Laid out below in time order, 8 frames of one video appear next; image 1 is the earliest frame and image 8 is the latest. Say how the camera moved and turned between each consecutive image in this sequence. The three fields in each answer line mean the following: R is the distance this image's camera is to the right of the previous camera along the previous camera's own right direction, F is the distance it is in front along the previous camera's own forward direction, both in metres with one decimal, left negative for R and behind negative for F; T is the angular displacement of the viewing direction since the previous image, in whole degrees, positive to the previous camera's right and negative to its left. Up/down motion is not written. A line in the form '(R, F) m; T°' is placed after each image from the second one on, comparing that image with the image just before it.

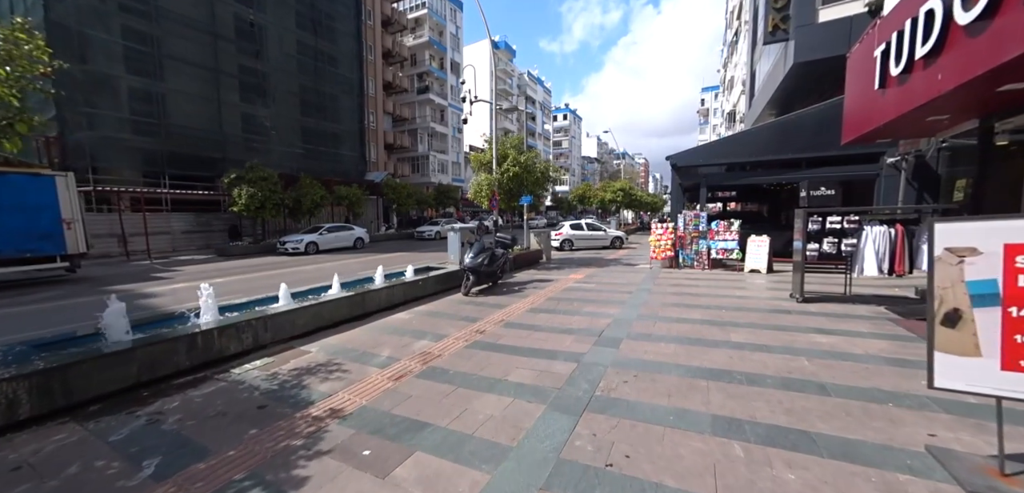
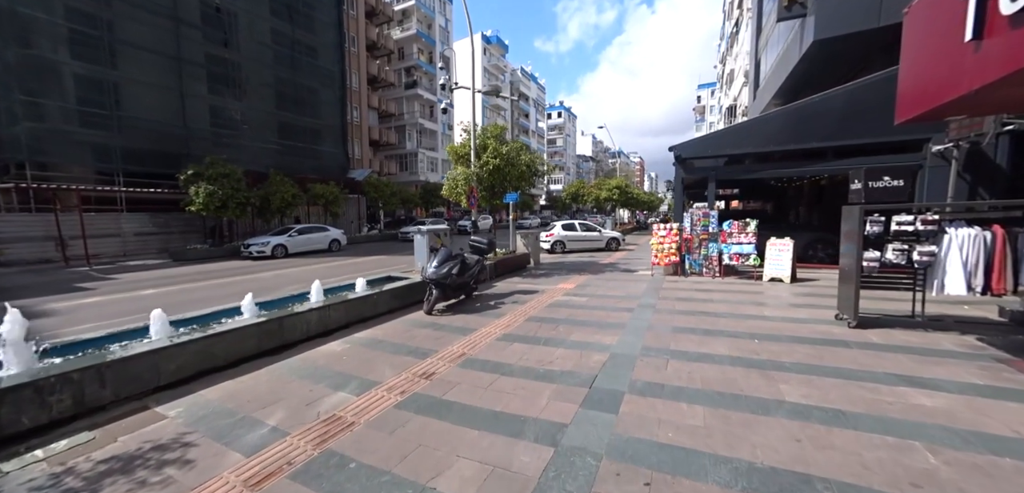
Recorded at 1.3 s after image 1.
(+0.4, +1.6) m; +1°
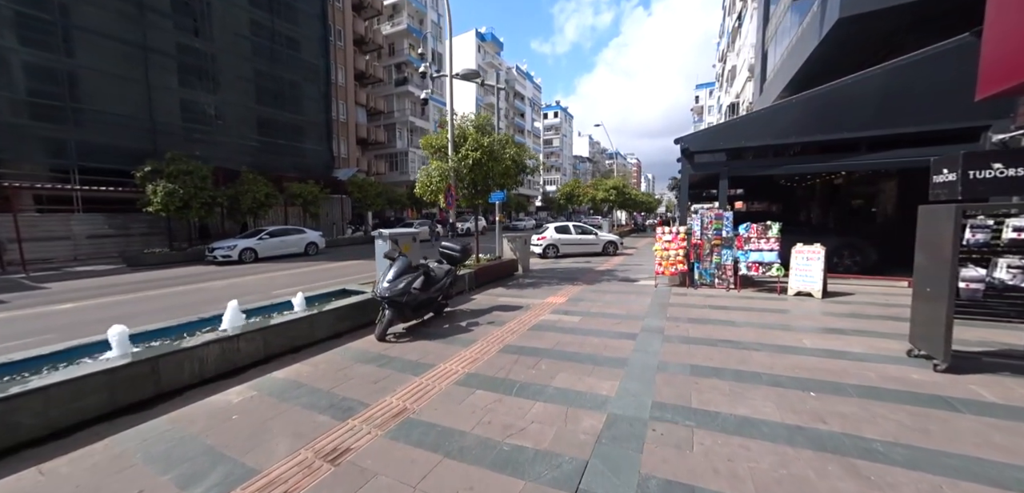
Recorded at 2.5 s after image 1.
(+0.3, +1.4) m; 0°
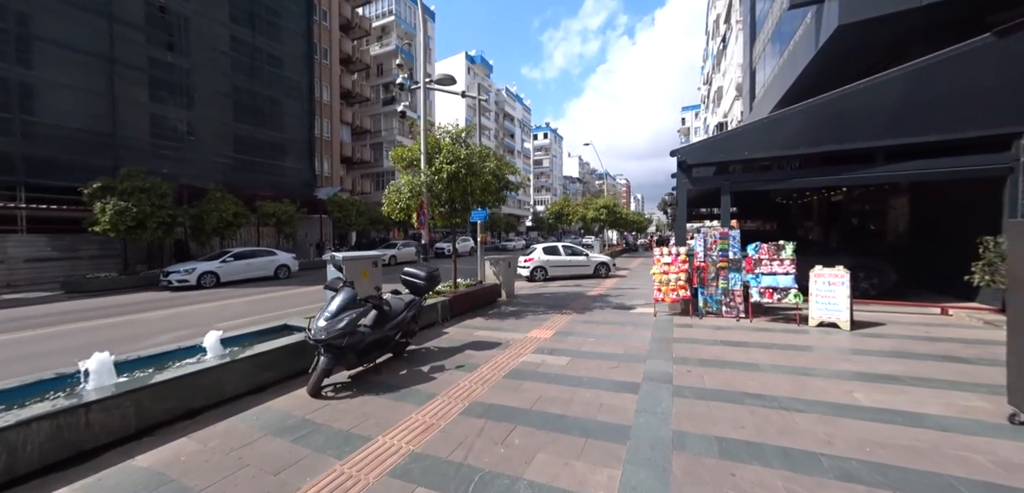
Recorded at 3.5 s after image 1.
(+0.2, +1.1) m; +1°
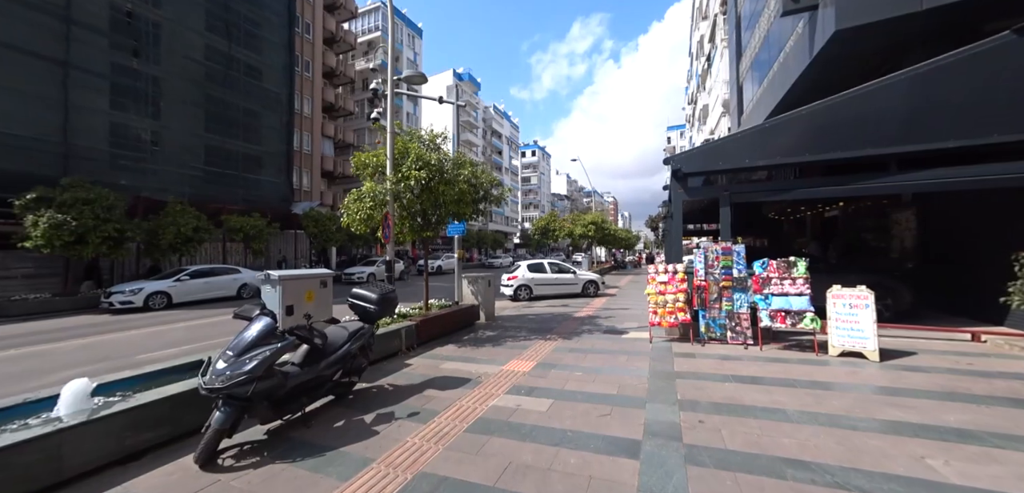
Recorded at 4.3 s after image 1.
(+0.2, +1.0) m; +2°
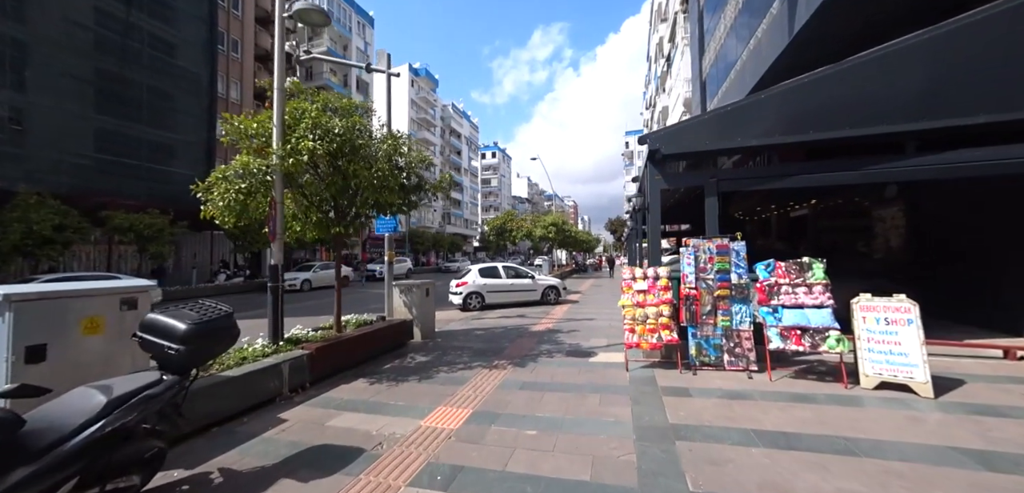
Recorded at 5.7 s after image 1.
(+0.4, +1.8) m; +6°
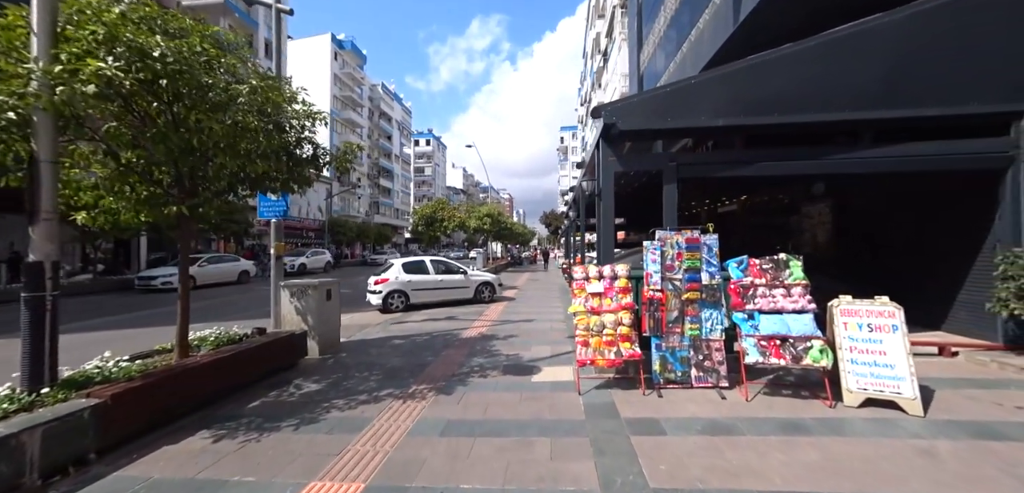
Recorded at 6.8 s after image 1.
(+0.1, +1.3) m; +9°
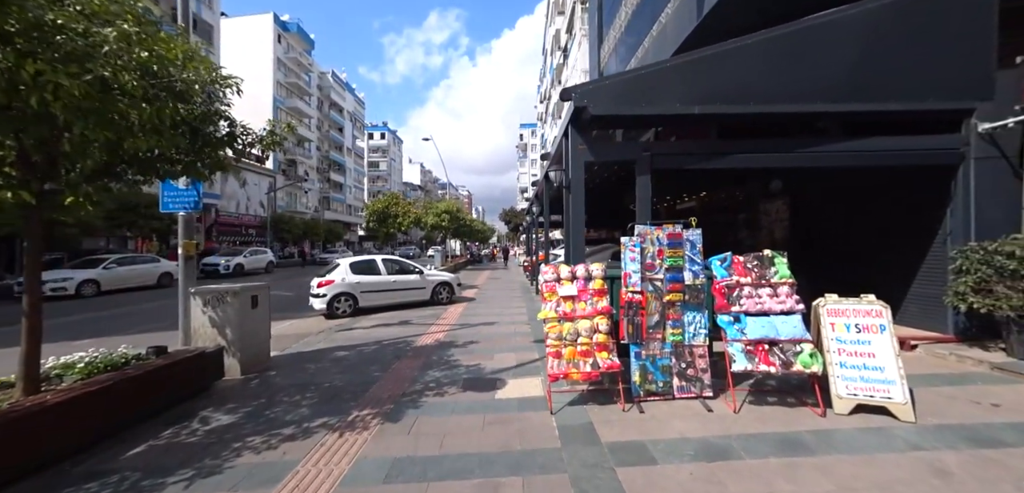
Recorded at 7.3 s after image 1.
(0.0, +0.6) m; +6°
